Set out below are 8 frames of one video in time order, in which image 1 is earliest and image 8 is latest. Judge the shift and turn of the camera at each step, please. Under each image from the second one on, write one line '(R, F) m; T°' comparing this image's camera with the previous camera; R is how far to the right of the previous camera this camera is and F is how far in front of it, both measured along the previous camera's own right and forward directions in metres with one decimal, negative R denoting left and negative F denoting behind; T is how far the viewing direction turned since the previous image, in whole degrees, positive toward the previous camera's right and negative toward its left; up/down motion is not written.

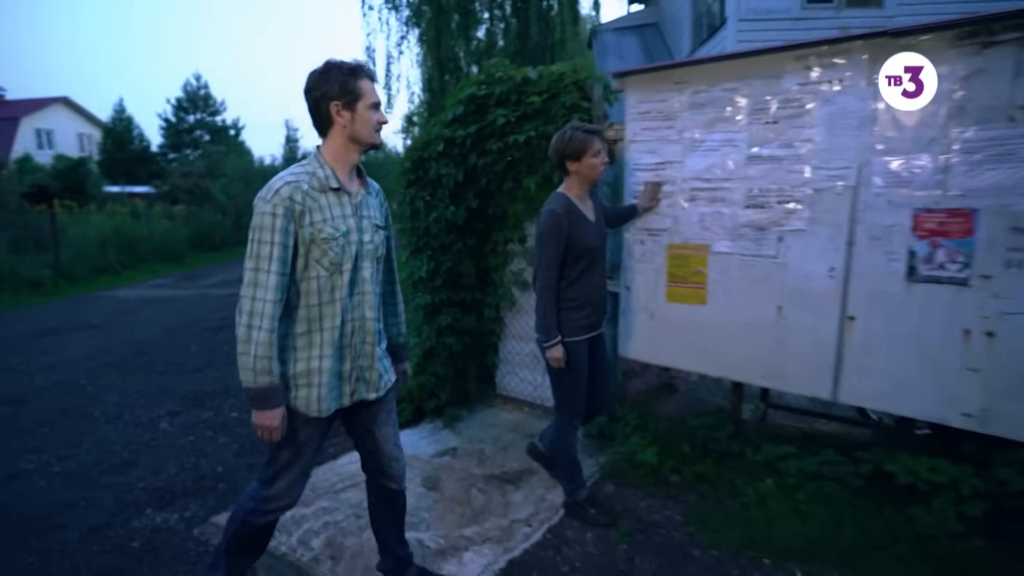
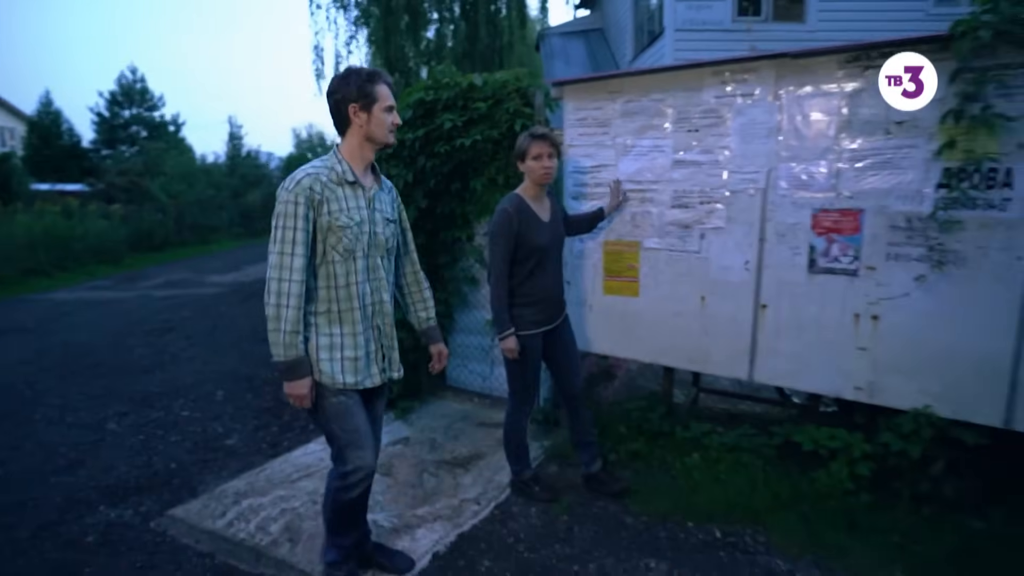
(0.0, -0.2) m; +5°
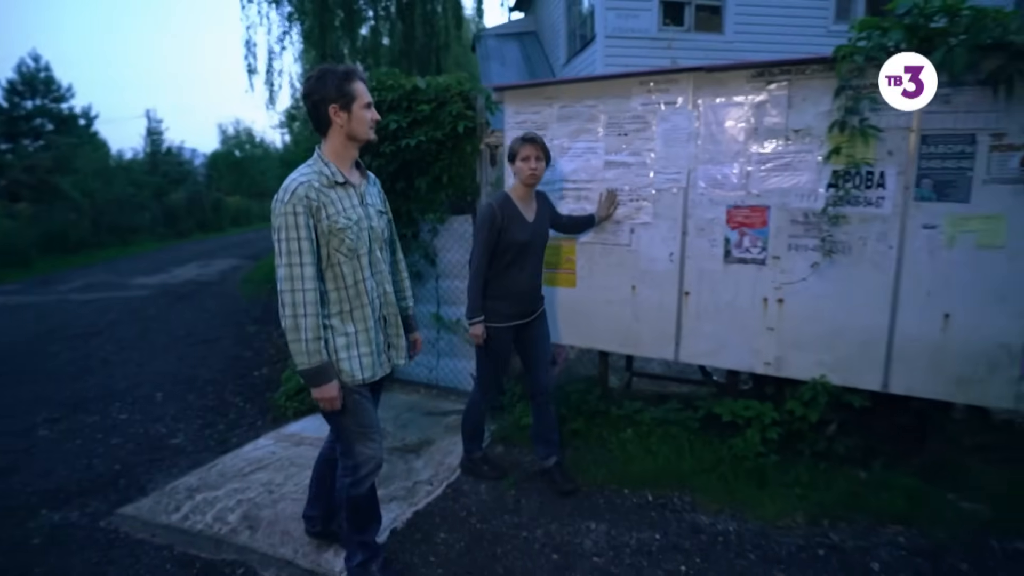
(-0.1, -0.2) m; +6°
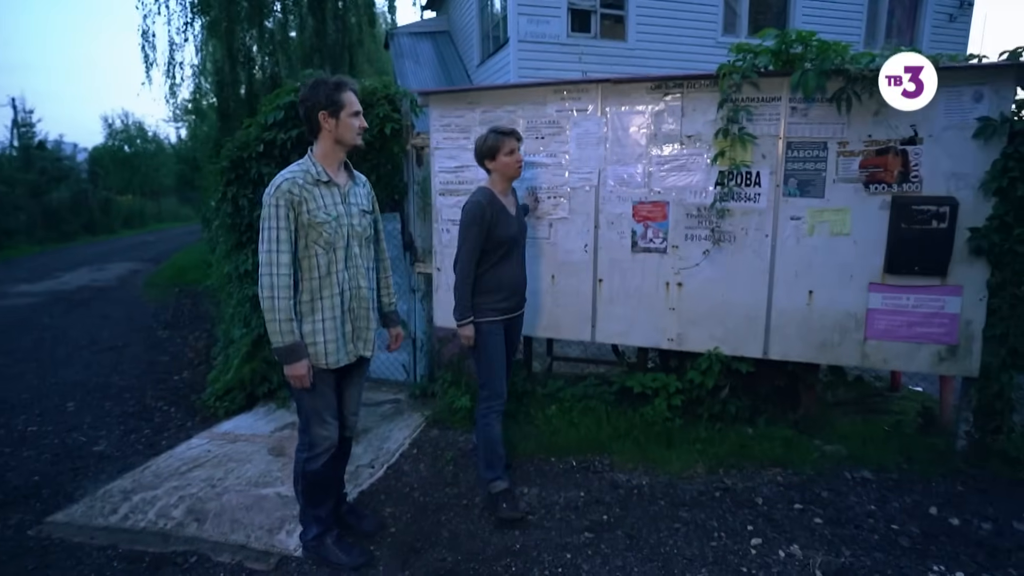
(-0.1, -0.3) m; +8°
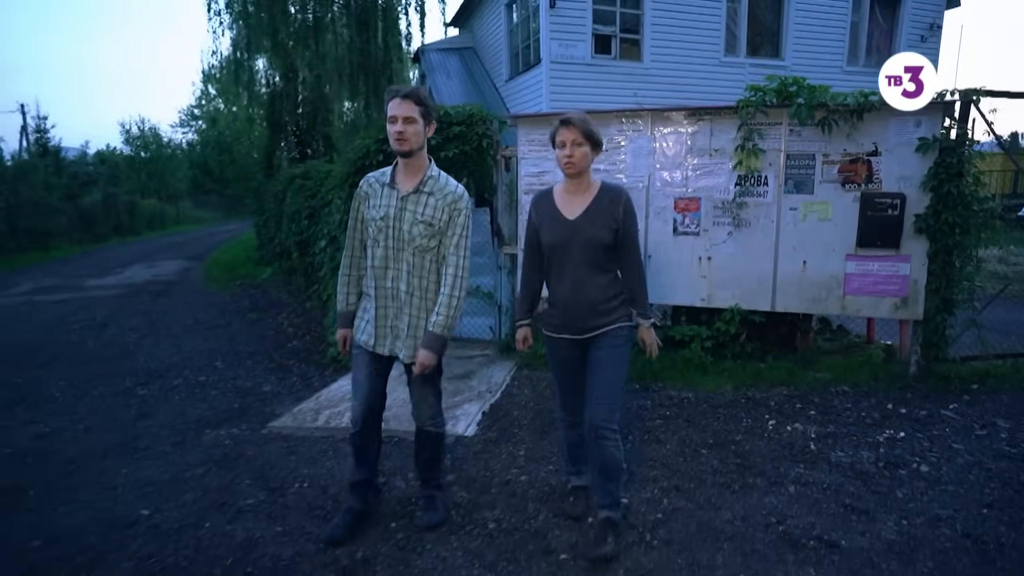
(-0.8, -1.5) m; +1°
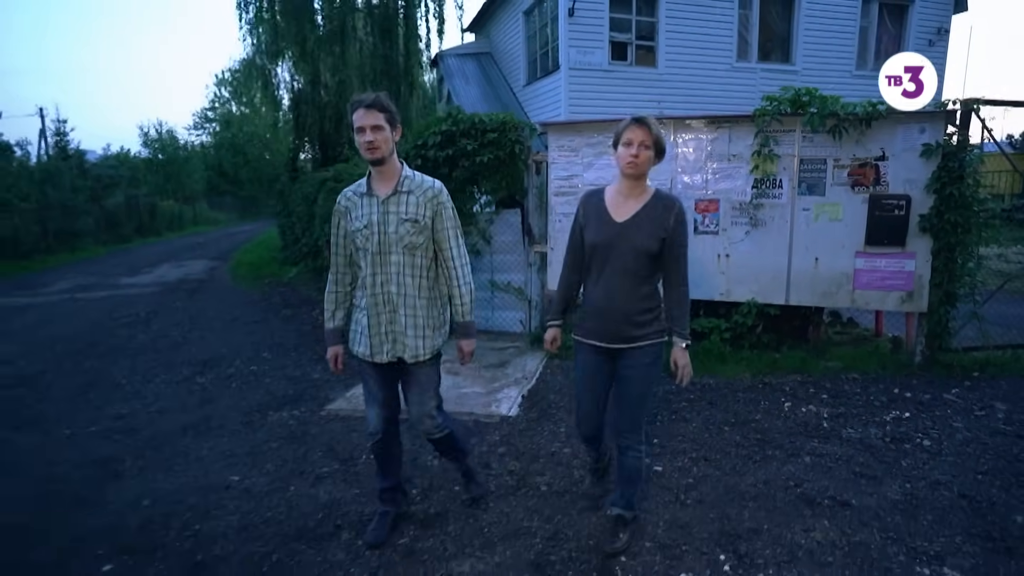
(-0.3, -0.5) m; -1°
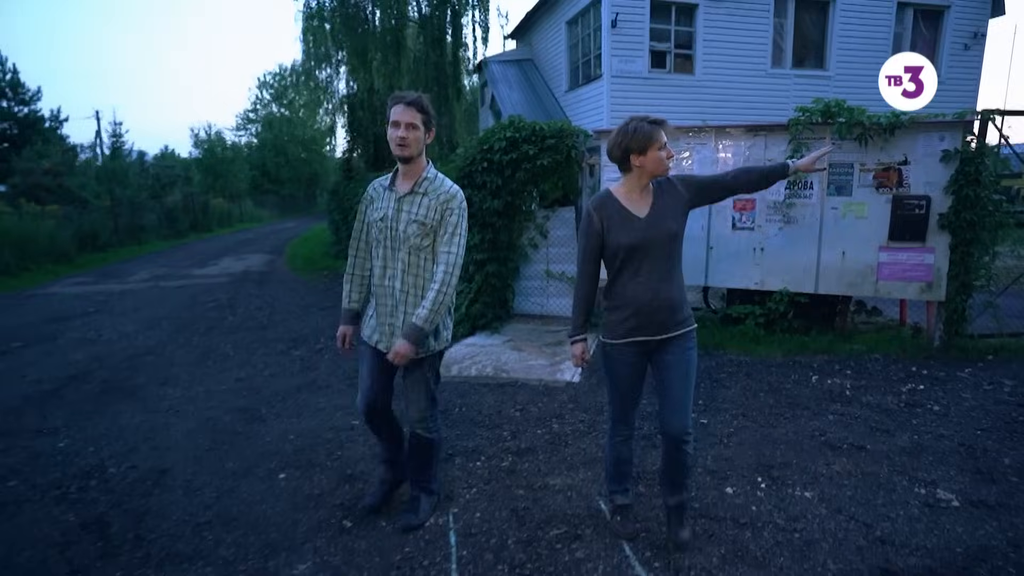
(-0.4, -0.9) m; -3°
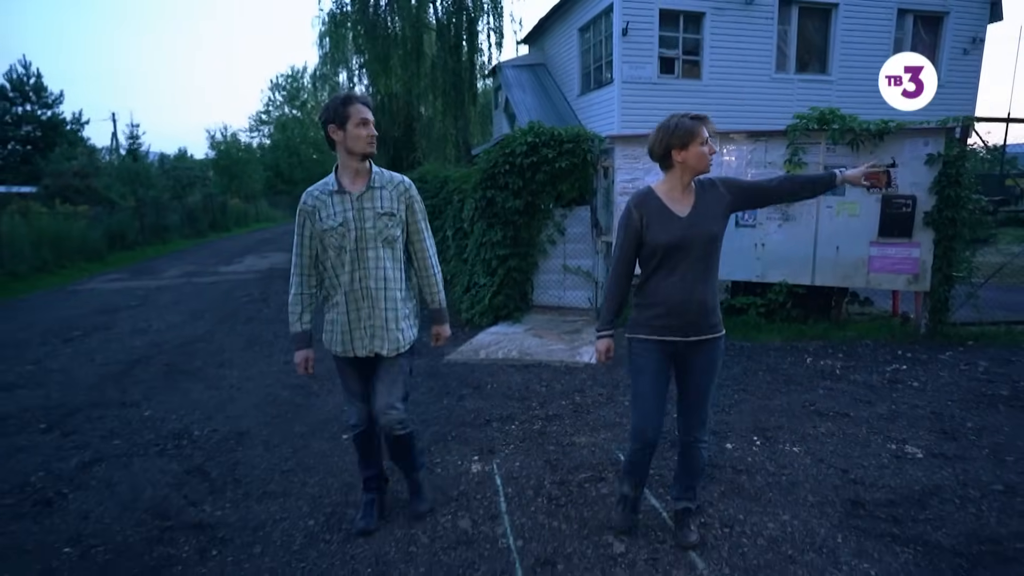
(-0.2, -0.7) m; -1°
